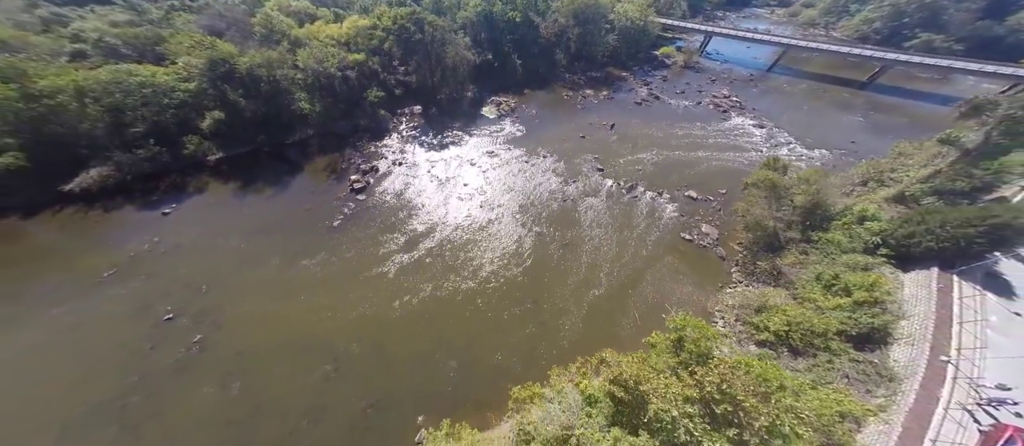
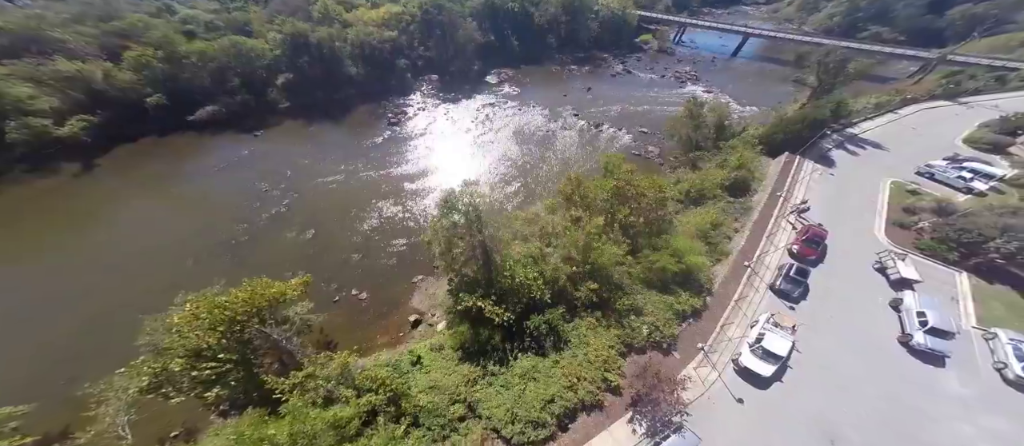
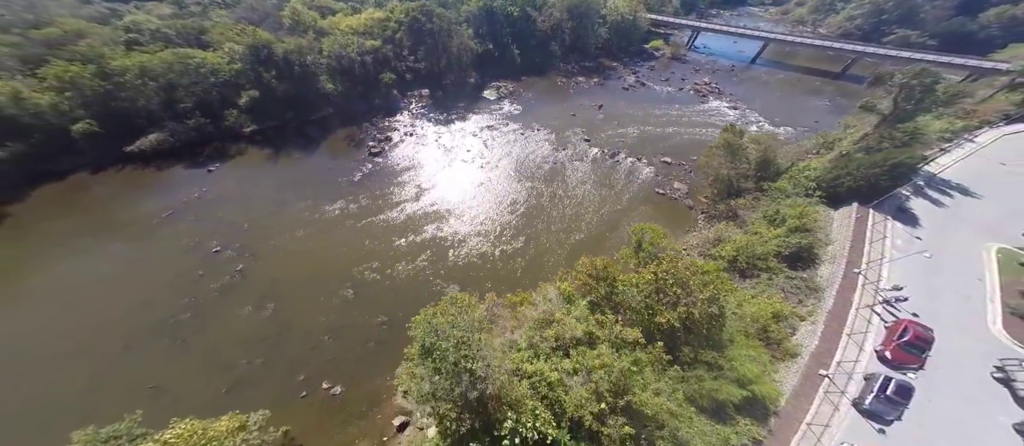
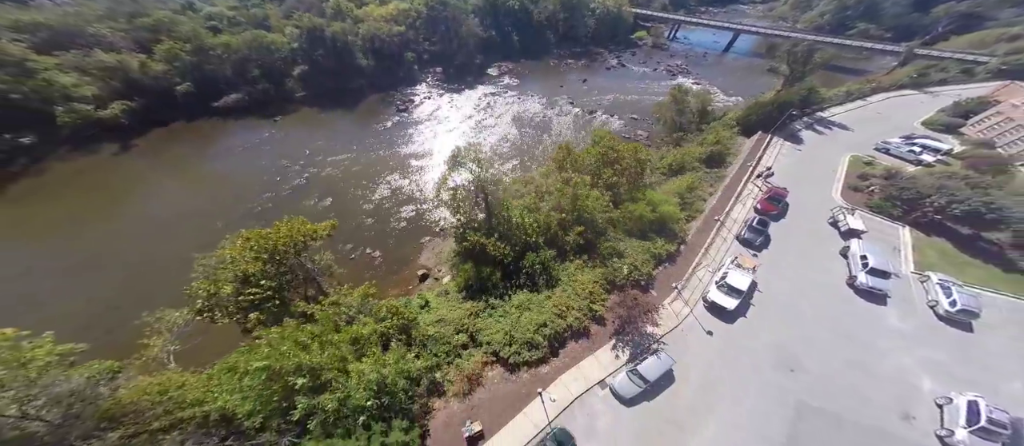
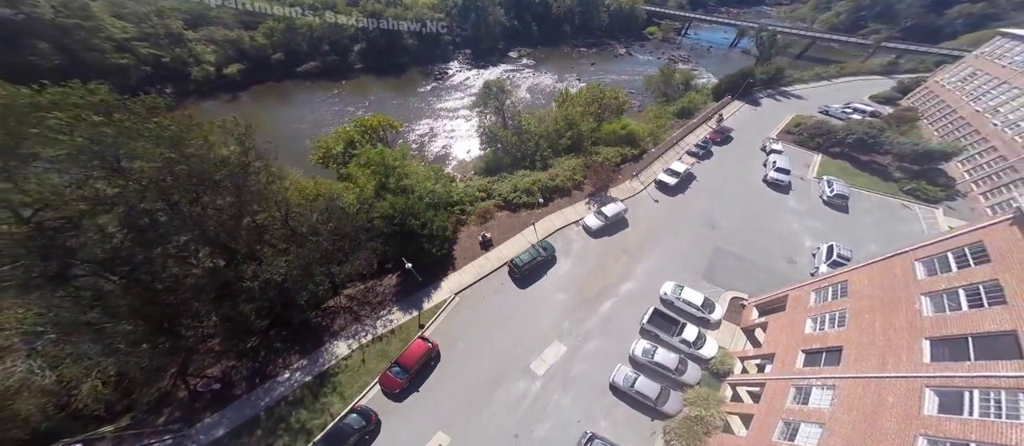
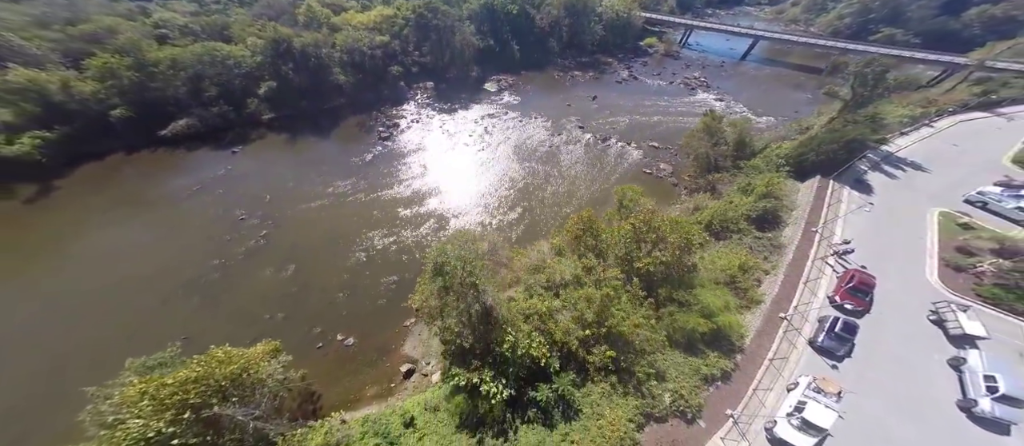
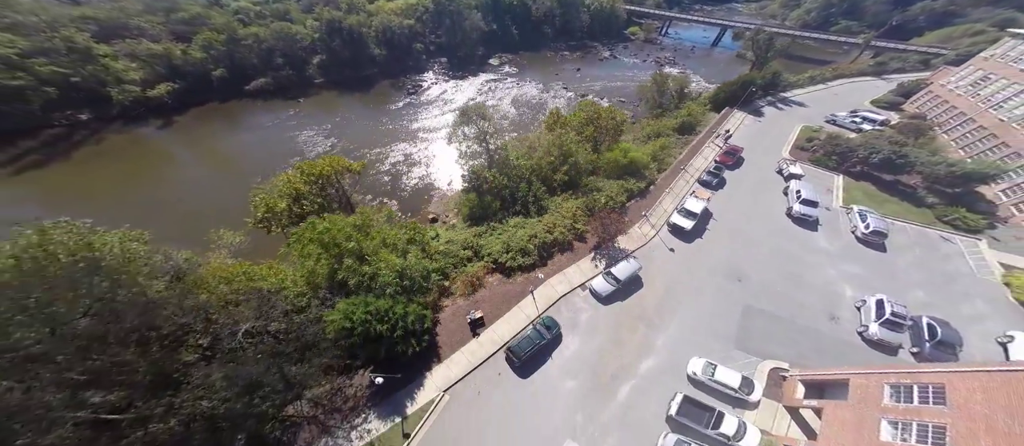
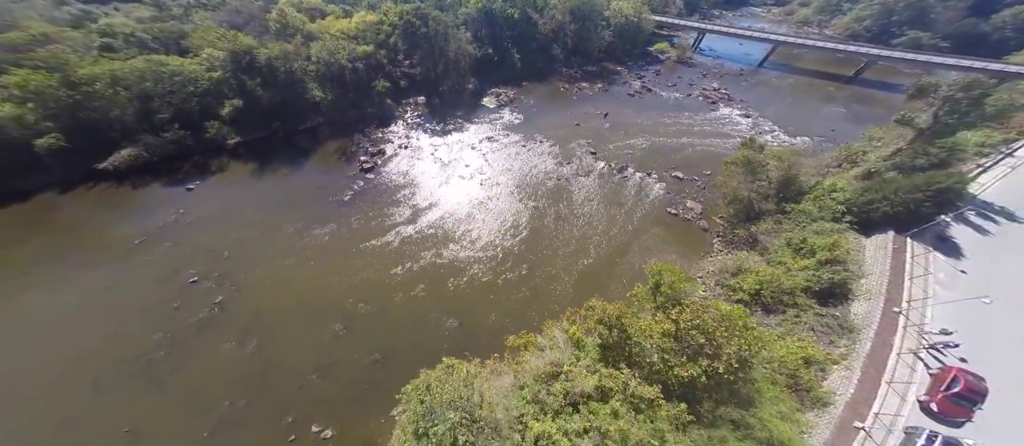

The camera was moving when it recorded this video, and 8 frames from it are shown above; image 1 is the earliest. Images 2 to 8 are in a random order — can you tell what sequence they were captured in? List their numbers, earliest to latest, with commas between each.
8, 3, 6, 2, 4, 7, 5
